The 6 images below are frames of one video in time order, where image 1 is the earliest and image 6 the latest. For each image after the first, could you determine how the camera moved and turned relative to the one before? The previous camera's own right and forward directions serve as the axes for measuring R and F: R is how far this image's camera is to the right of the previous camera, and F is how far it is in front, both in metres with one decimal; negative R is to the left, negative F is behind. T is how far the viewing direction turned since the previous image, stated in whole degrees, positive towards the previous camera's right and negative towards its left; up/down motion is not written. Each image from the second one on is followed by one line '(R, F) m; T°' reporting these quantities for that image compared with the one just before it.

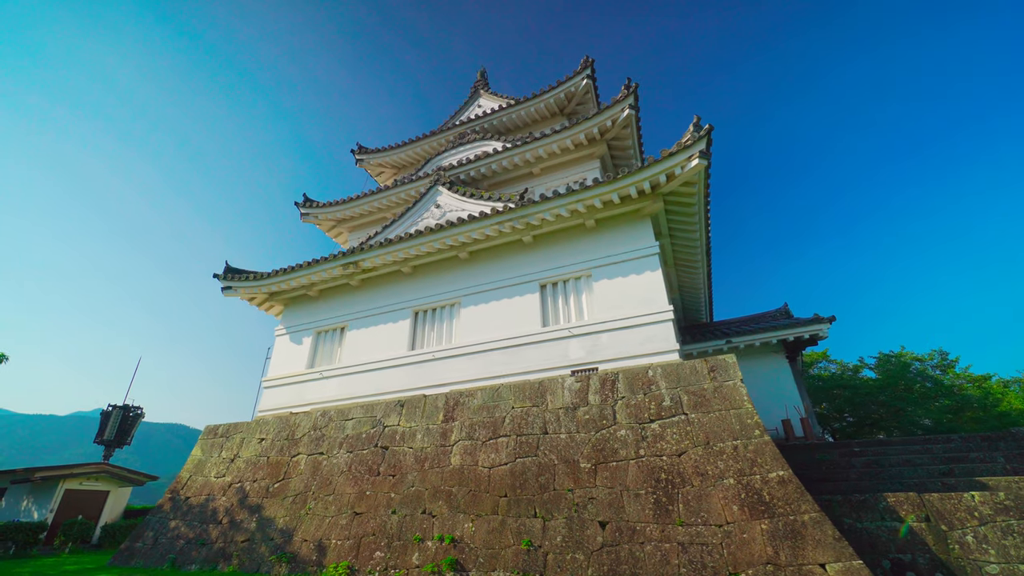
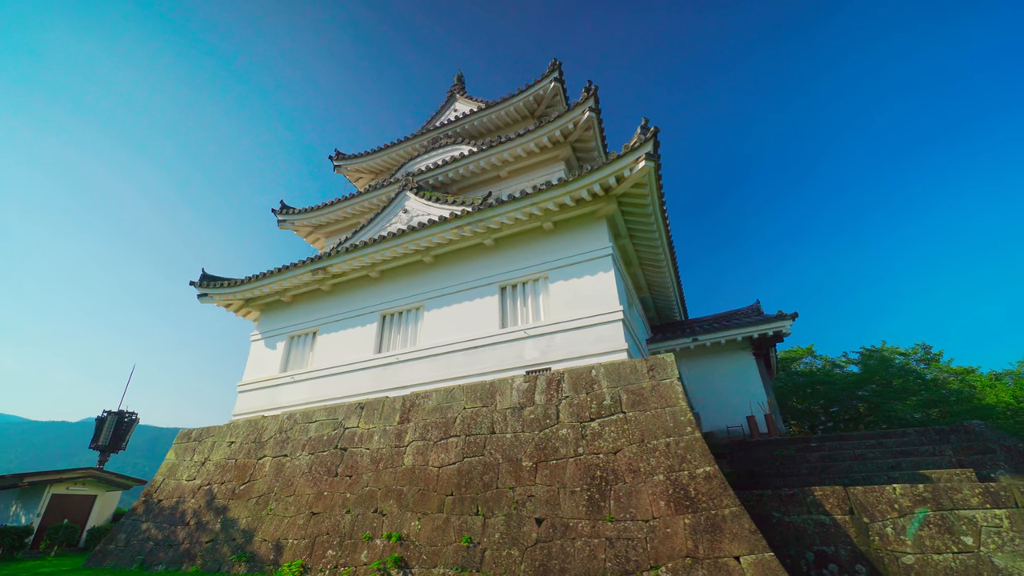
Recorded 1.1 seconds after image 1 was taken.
(+0.8, -0.1) m; -1°
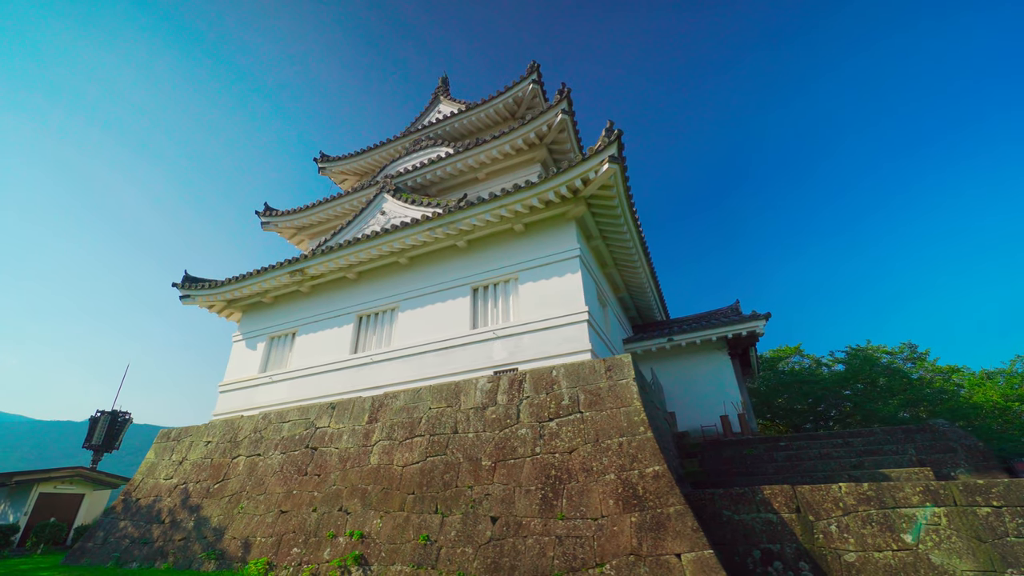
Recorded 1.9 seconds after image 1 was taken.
(+0.6, -0.1) m; 0°
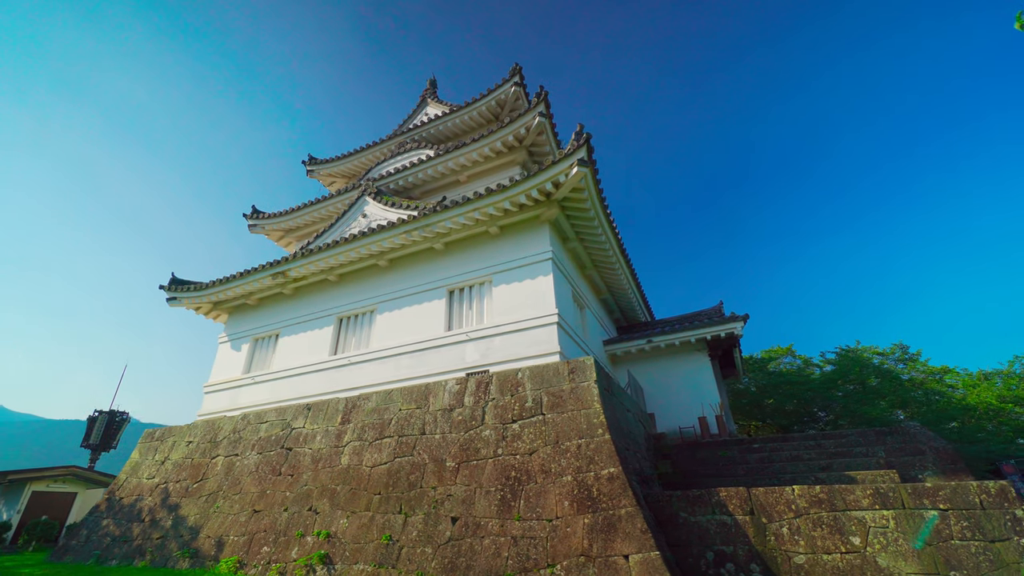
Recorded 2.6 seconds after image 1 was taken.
(+0.5, -0.1) m; -1°
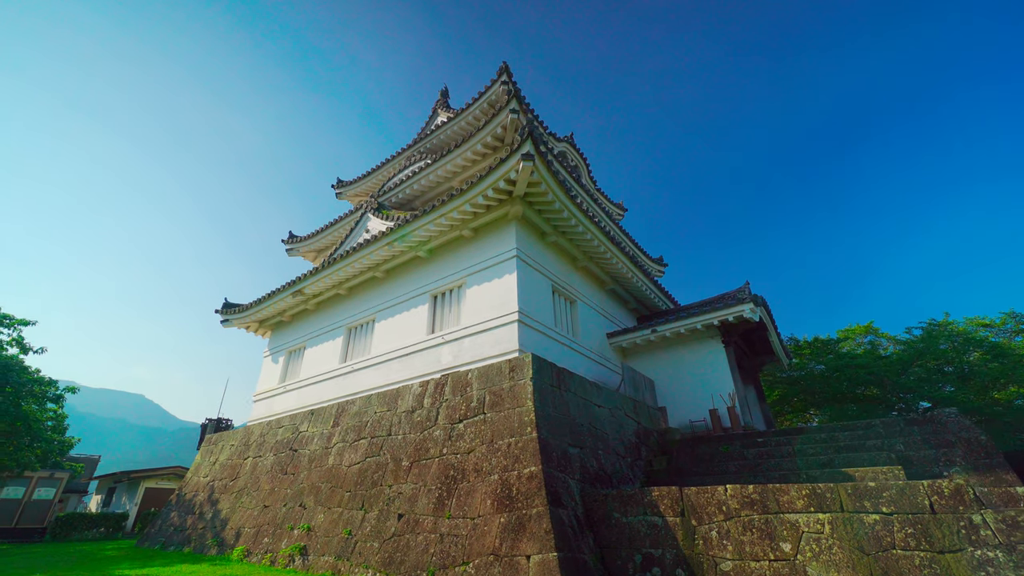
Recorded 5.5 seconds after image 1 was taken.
(+1.9, +0.1) m; -11°
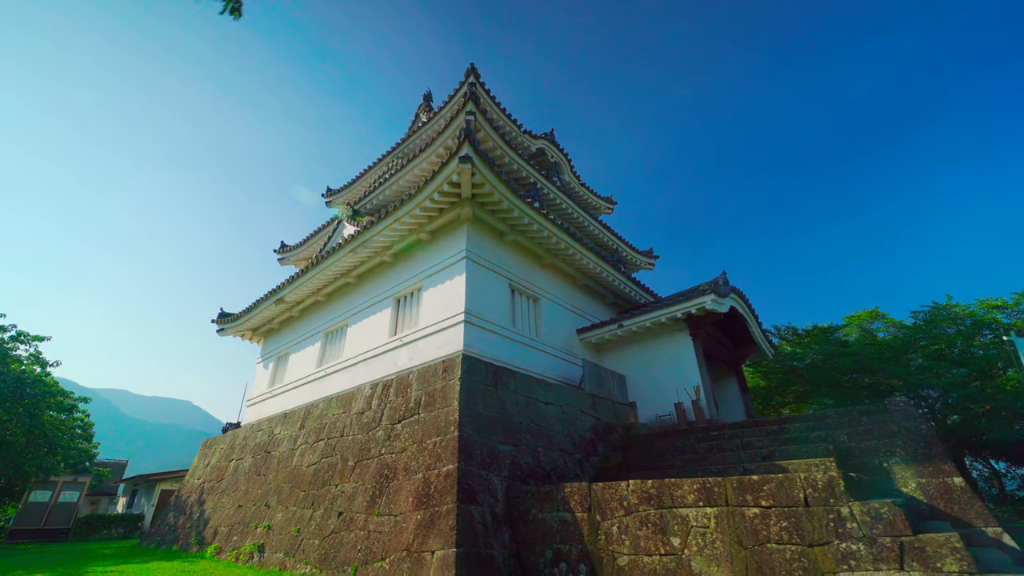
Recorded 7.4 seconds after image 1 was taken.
(+1.3, 0.0) m; -3°
